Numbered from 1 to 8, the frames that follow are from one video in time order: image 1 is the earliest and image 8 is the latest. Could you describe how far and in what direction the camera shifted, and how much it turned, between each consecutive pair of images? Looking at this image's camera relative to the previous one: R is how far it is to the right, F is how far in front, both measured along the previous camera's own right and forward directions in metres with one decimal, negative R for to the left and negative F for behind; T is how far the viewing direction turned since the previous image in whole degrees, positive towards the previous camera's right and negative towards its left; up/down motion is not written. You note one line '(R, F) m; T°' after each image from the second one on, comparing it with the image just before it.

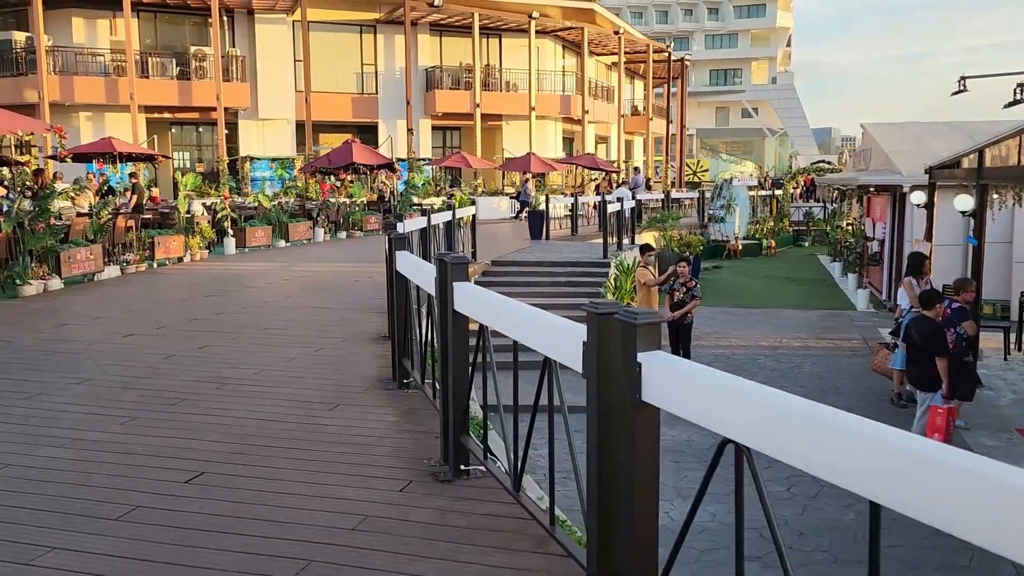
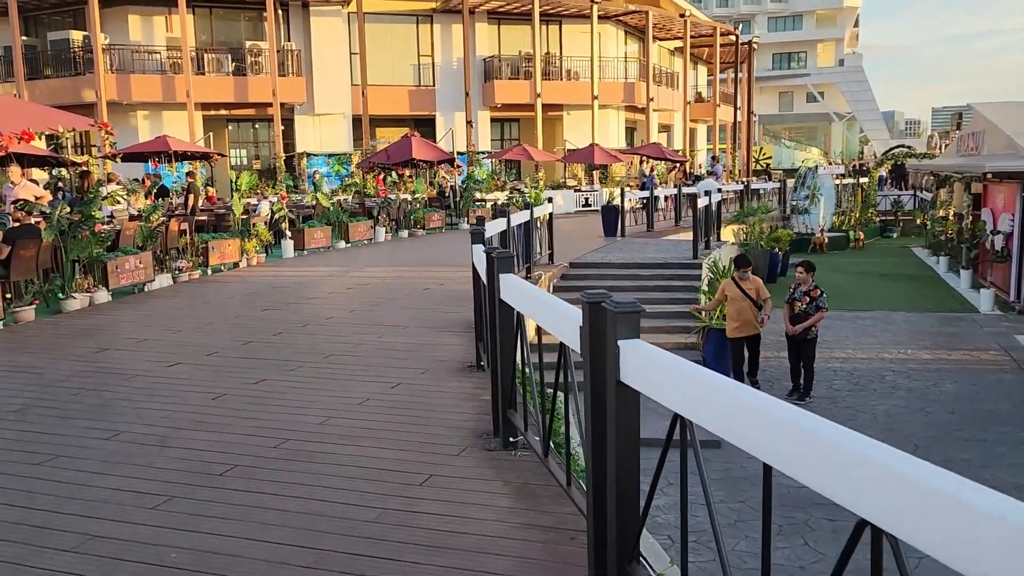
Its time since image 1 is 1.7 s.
(-0.4, +1.2) m; -4°
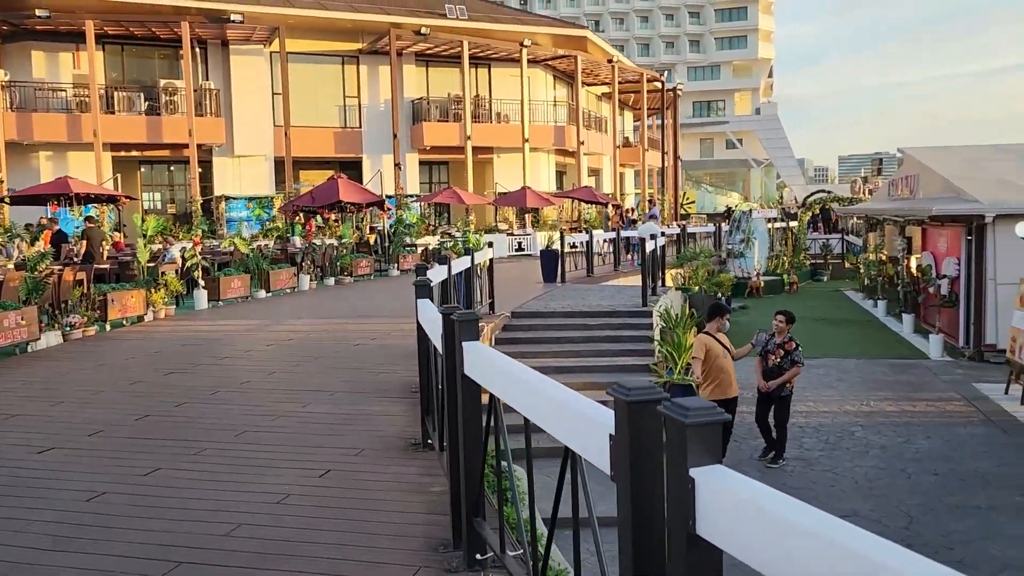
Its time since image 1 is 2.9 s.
(-0.2, +0.9) m; +5°
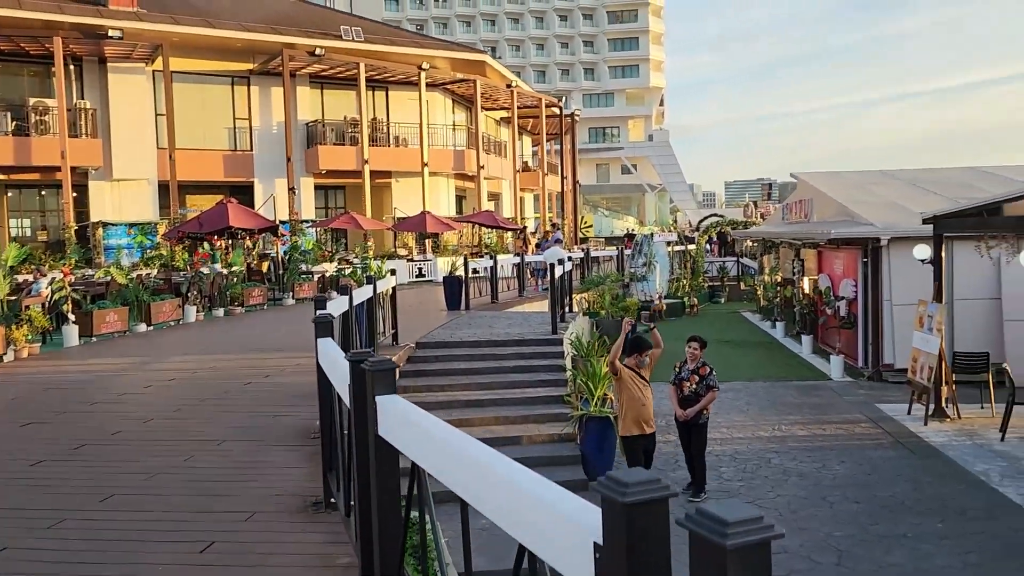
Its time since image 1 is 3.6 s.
(-0.1, +0.5) m; +7°
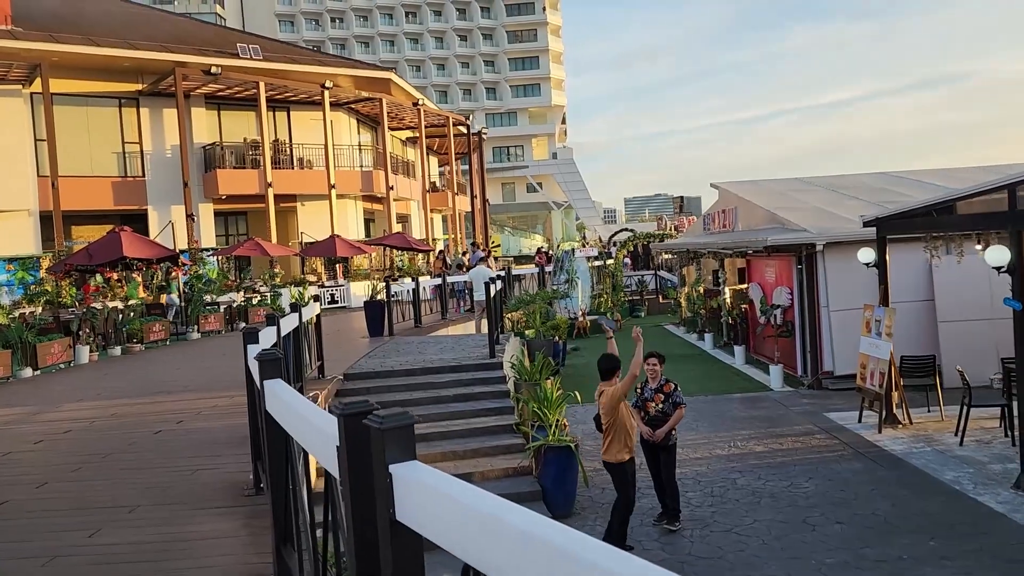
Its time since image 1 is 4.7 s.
(-0.3, +0.7) m; +7°
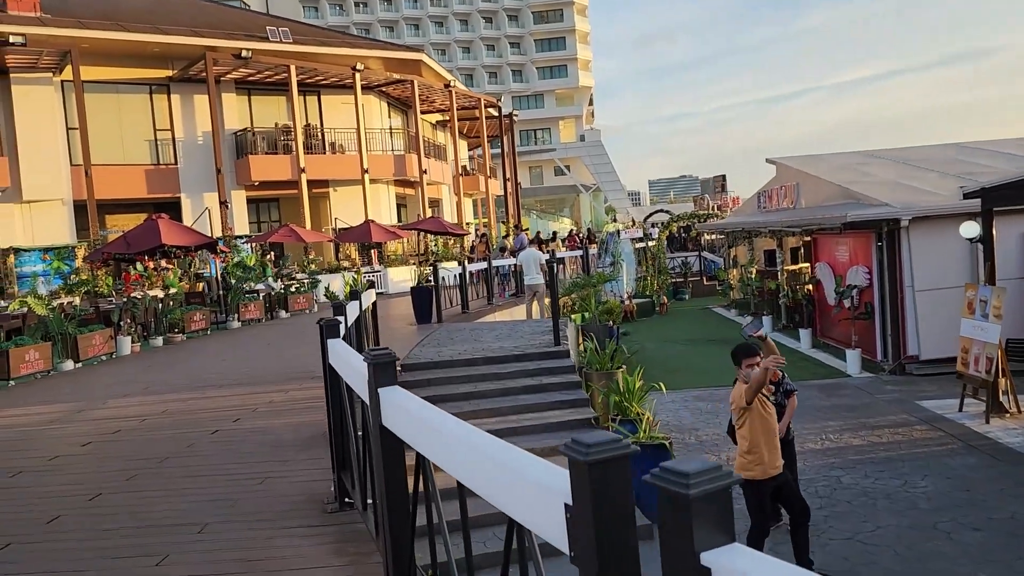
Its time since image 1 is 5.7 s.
(-0.5, +0.7) m; -2°
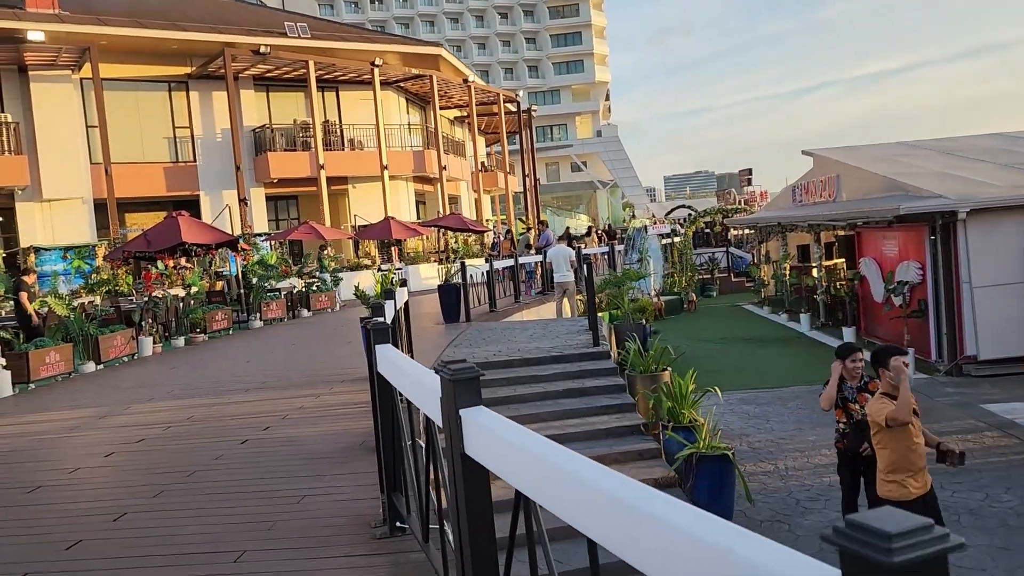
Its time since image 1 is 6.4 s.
(-0.3, +0.5) m; -1°
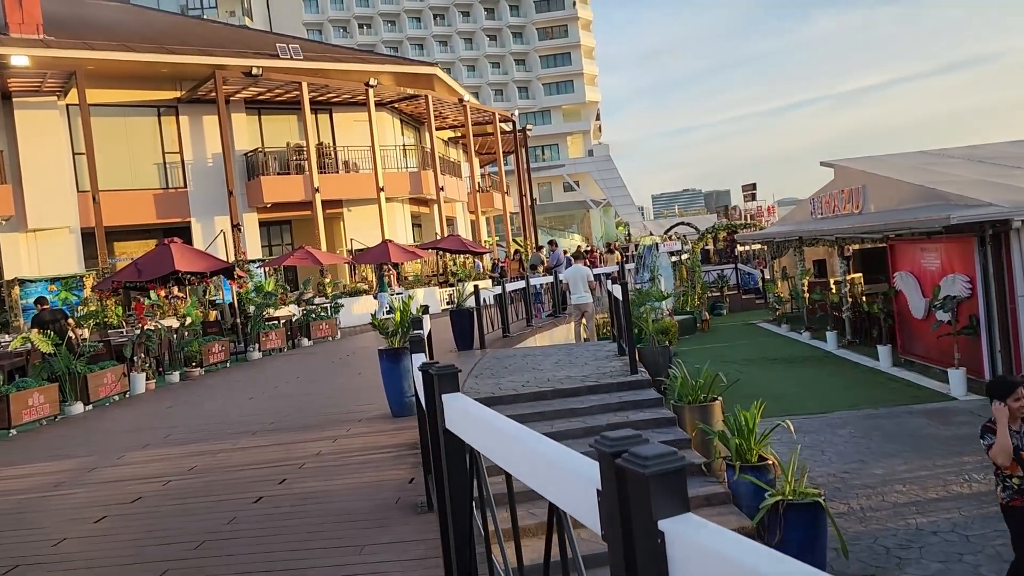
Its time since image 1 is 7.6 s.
(-0.4, +0.8) m; +1°
